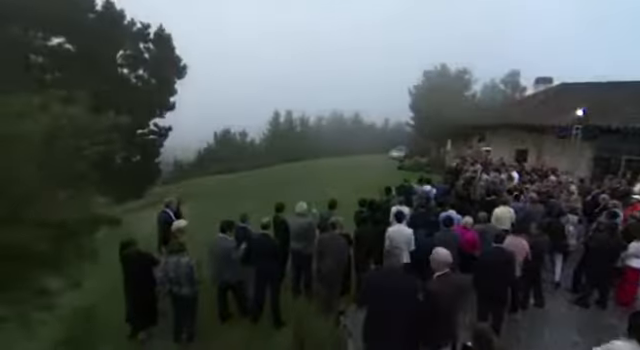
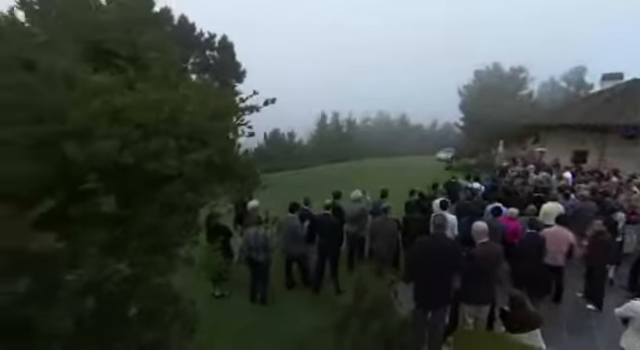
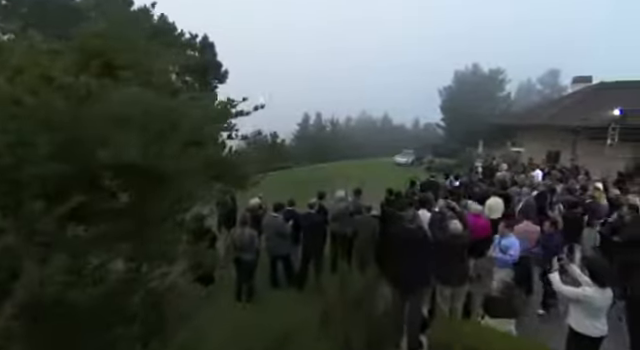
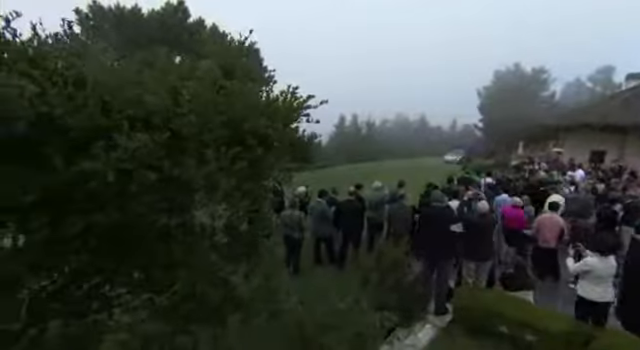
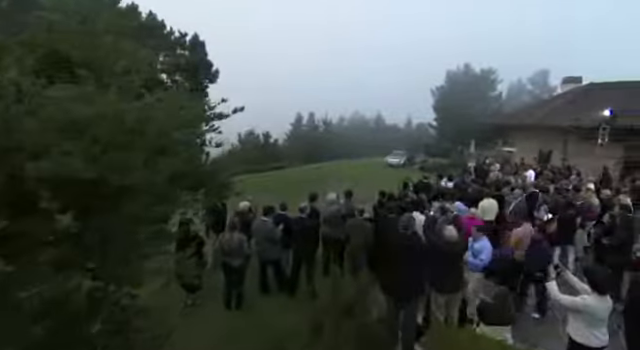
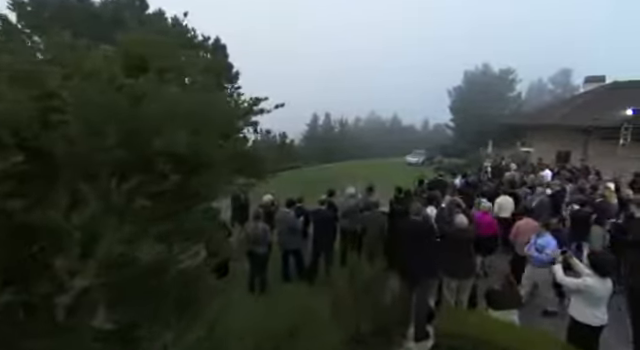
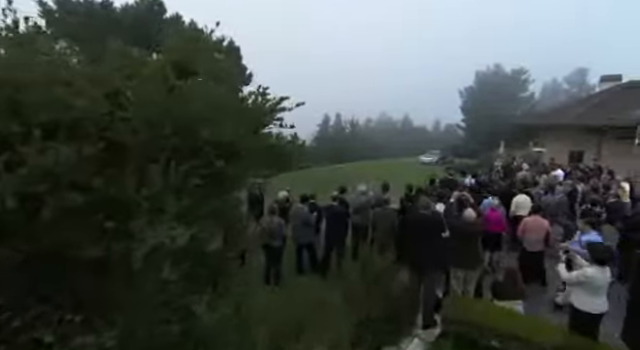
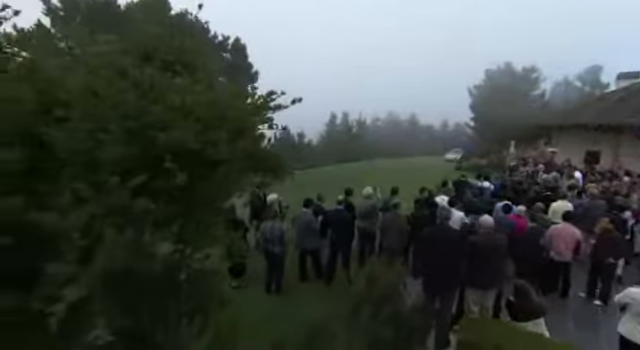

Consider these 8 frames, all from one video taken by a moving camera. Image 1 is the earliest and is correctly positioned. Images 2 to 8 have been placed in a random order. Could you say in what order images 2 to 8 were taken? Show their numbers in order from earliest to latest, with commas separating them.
2, 8, 4, 7, 6, 3, 5
